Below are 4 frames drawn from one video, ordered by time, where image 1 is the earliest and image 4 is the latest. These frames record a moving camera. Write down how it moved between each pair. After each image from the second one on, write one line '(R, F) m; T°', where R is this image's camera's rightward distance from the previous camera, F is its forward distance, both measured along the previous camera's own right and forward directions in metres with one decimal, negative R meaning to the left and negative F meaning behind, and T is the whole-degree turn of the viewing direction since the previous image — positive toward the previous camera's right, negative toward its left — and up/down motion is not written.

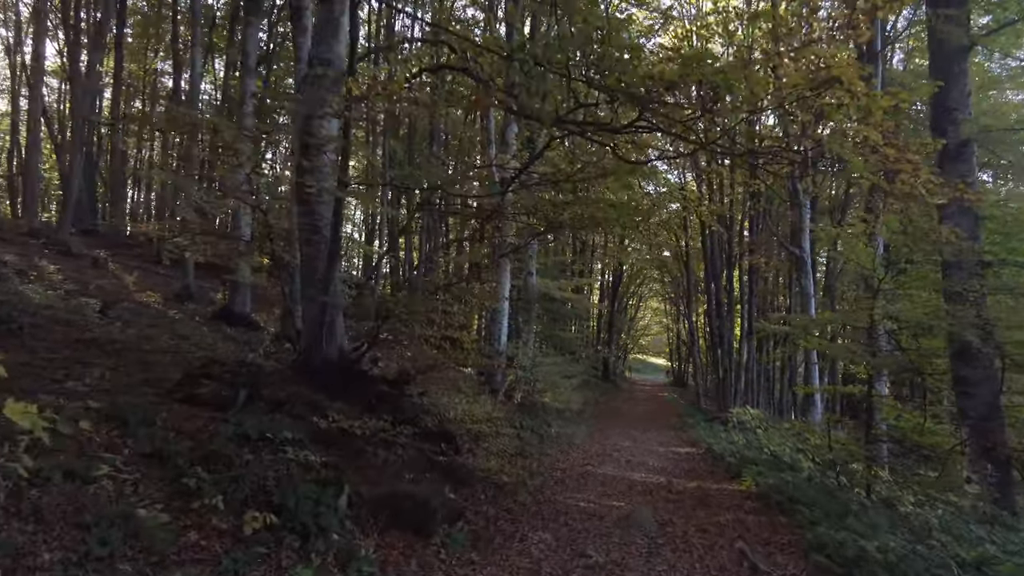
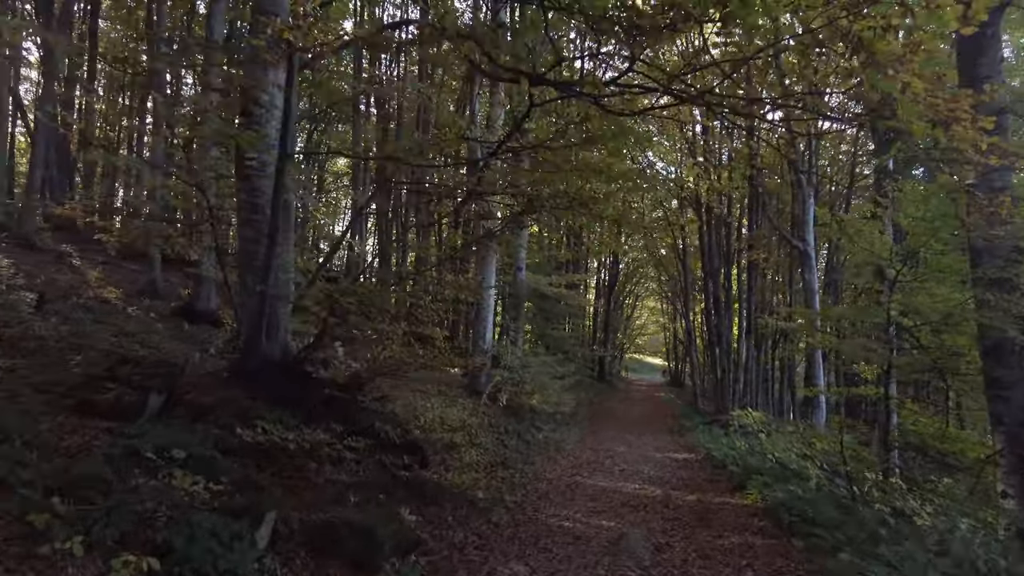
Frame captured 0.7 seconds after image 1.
(+0.2, +0.9) m; 0°
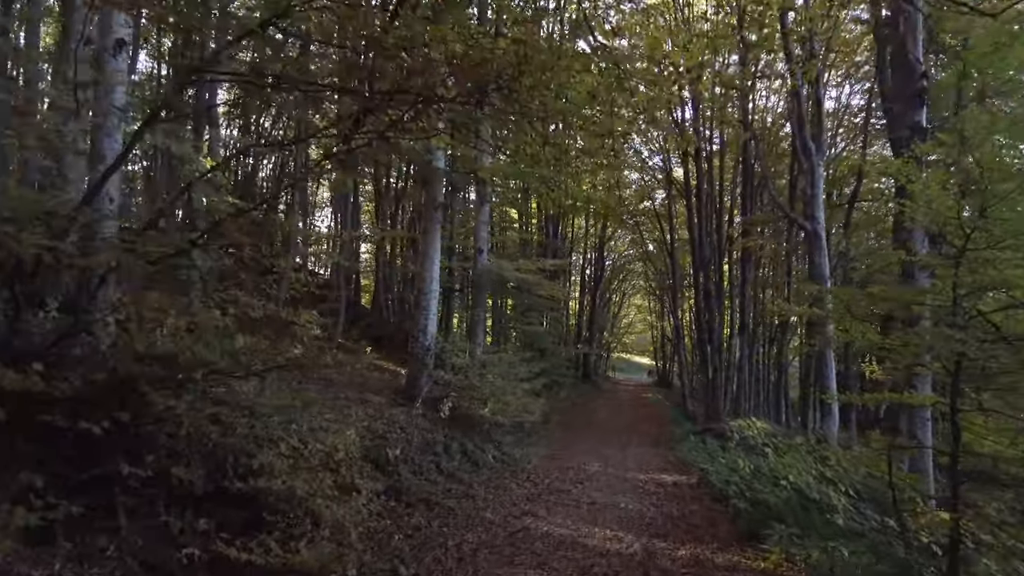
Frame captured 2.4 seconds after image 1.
(+0.6, +2.5) m; +1°
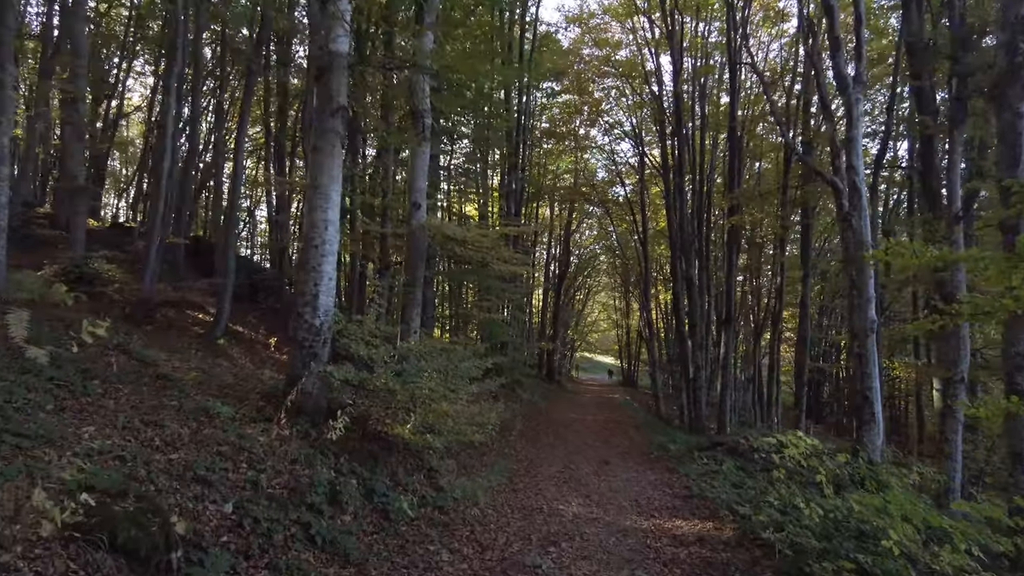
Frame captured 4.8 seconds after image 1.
(+0.2, +3.5) m; +3°
